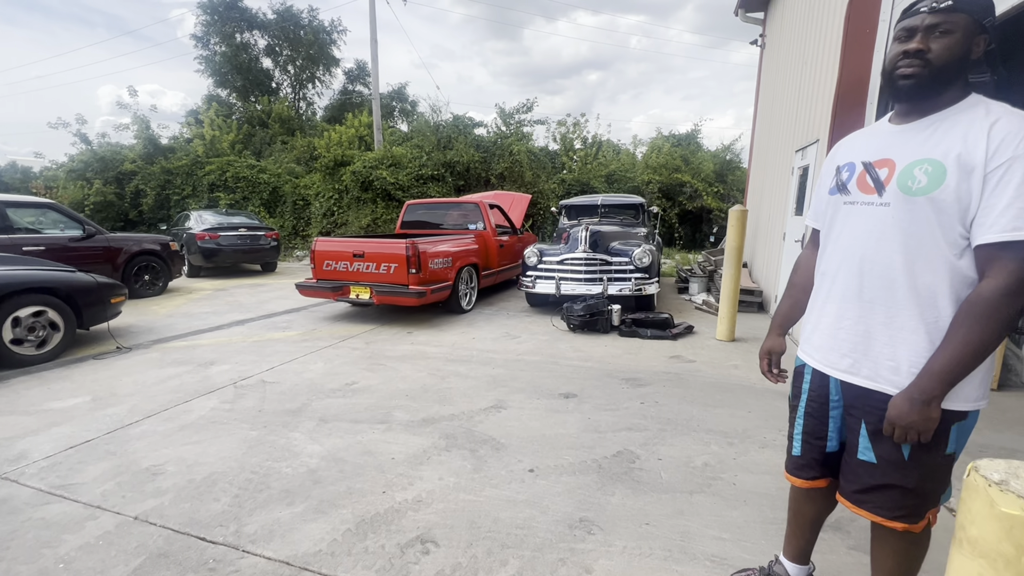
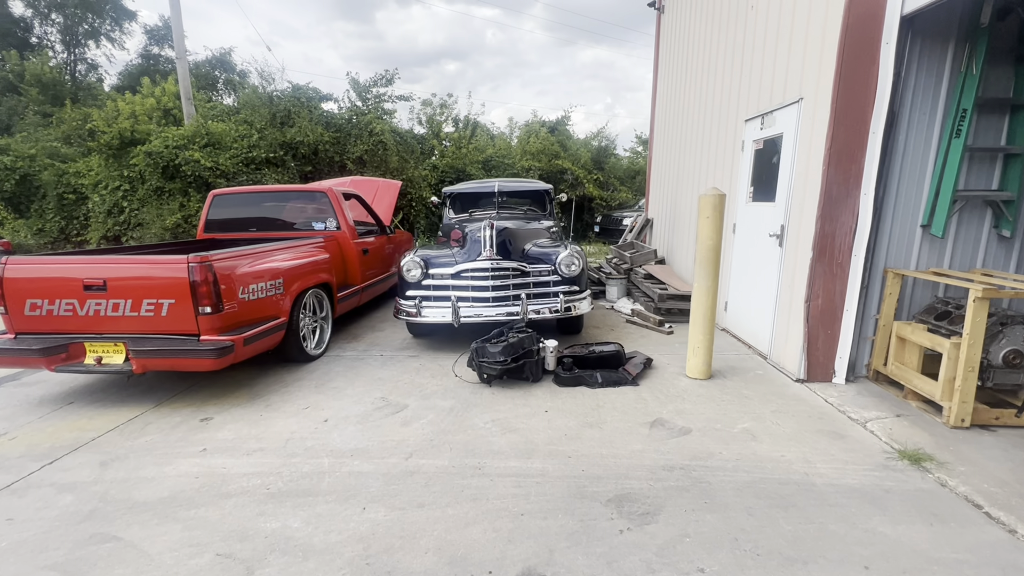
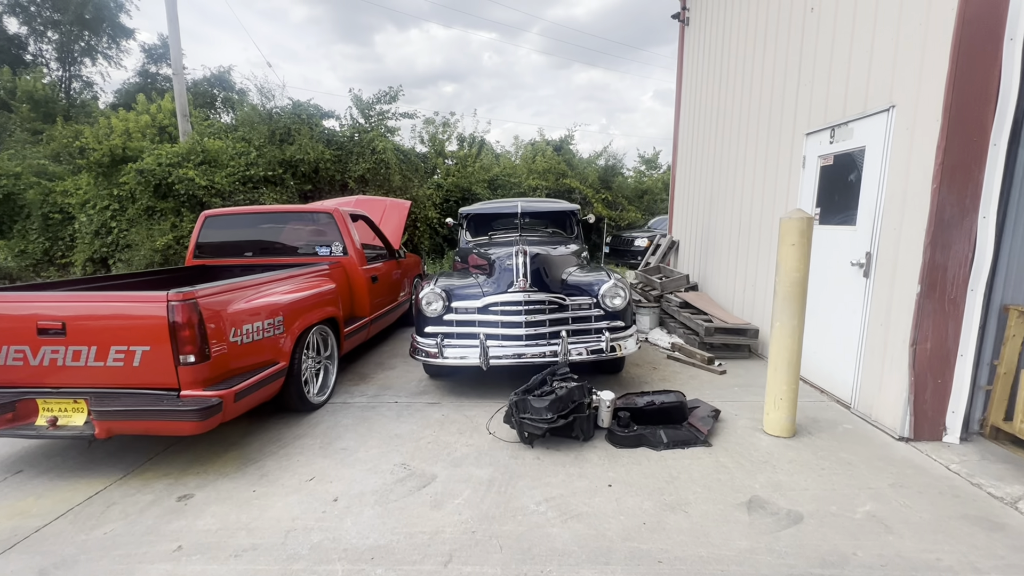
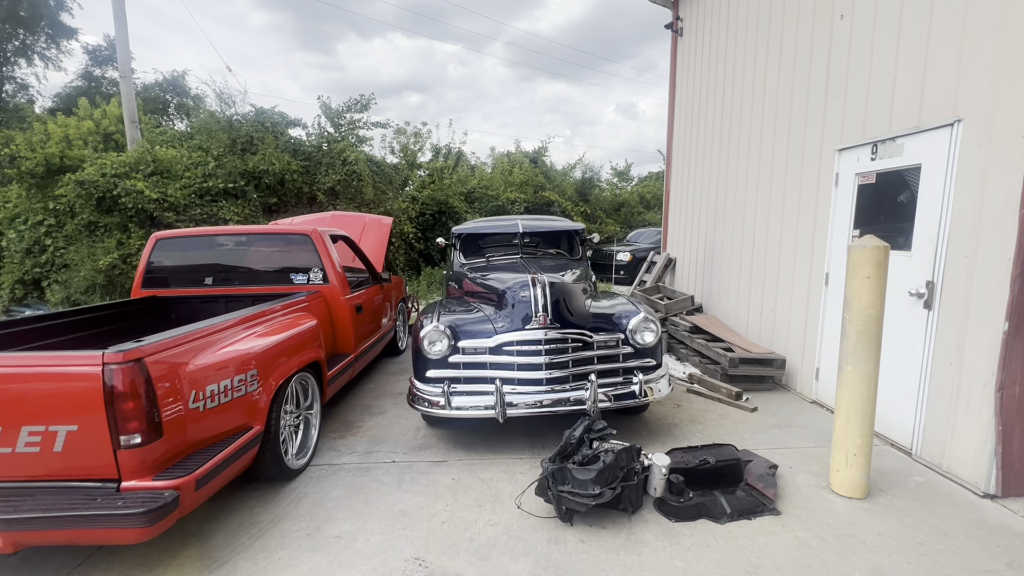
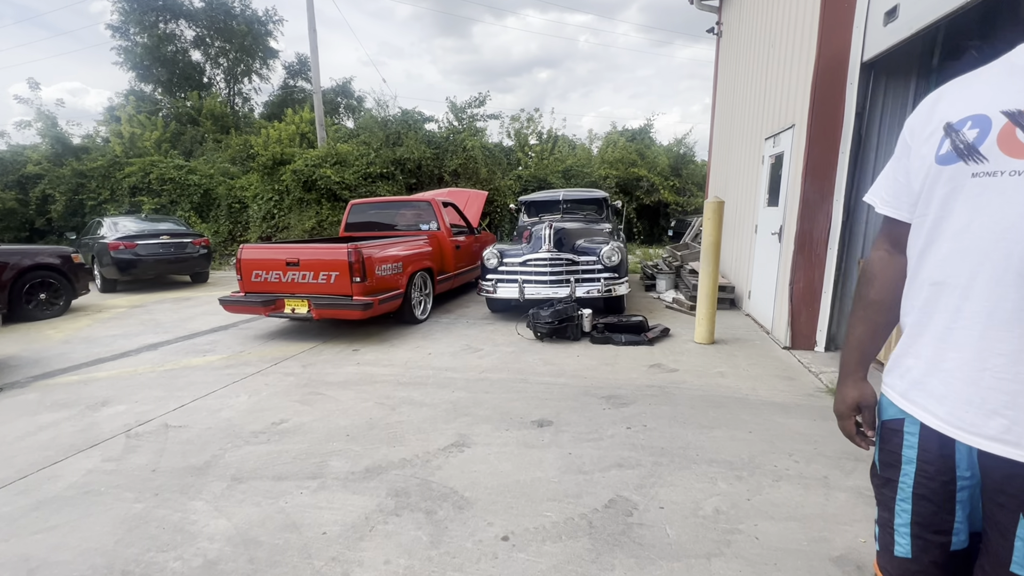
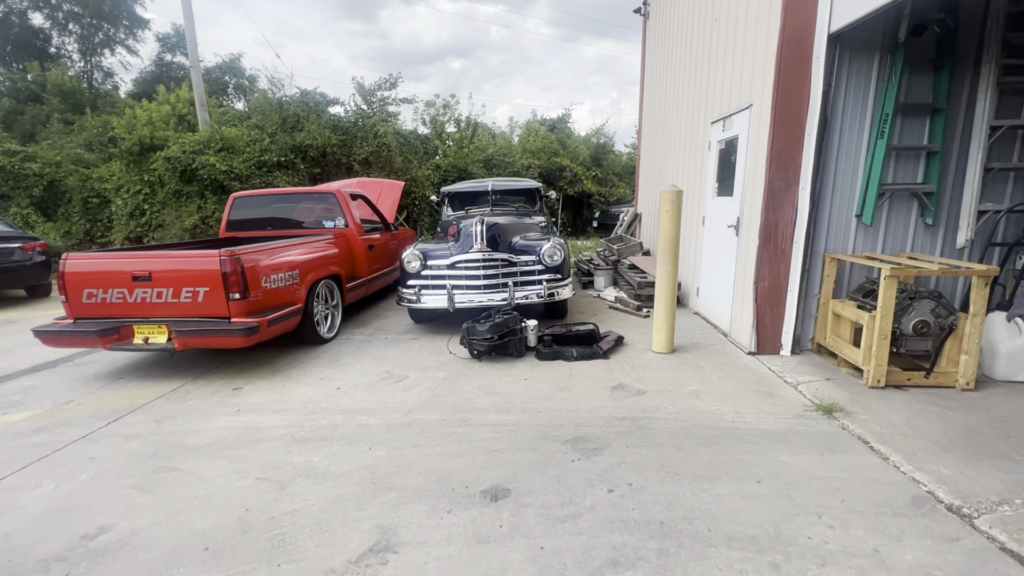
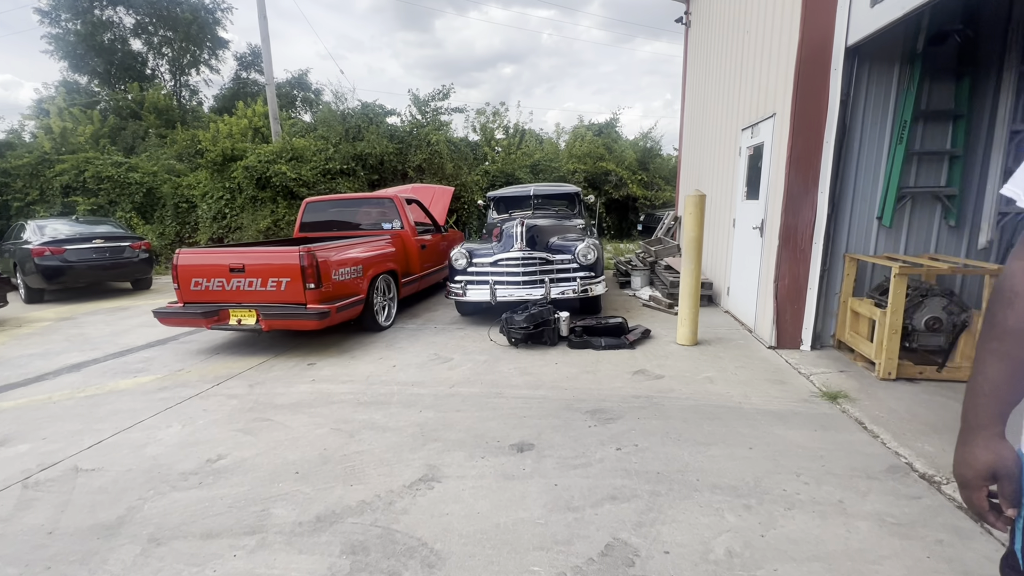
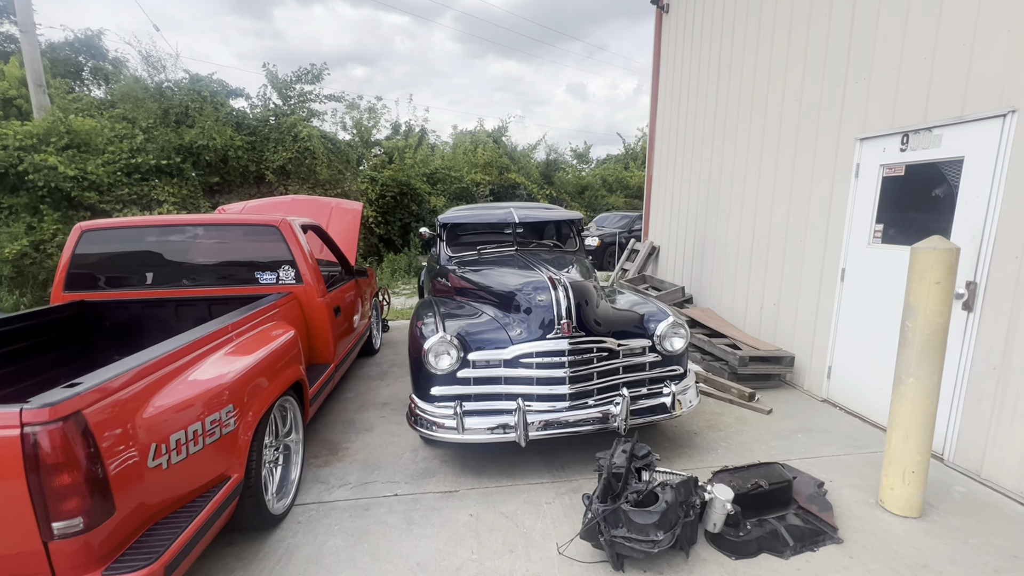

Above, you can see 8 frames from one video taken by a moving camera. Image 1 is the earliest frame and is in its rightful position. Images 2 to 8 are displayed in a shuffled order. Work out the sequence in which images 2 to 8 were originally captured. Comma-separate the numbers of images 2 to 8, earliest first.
5, 7, 6, 2, 3, 4, 8
